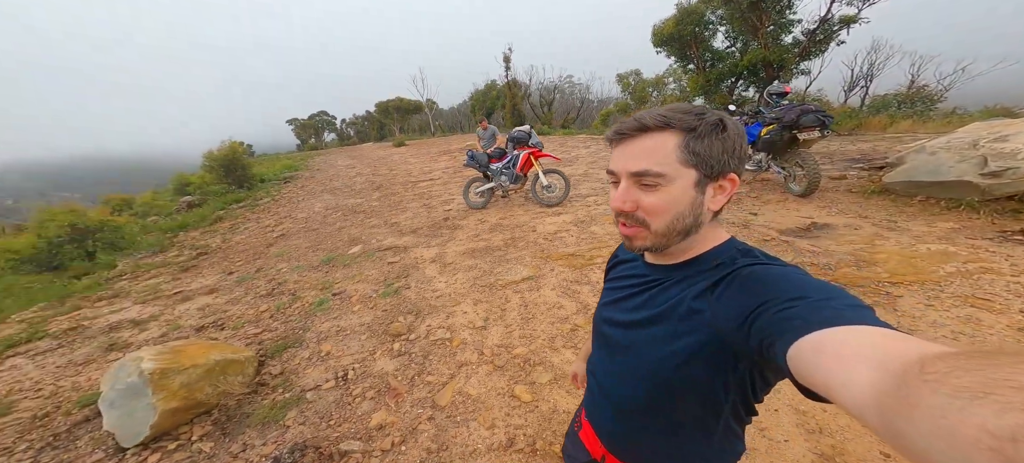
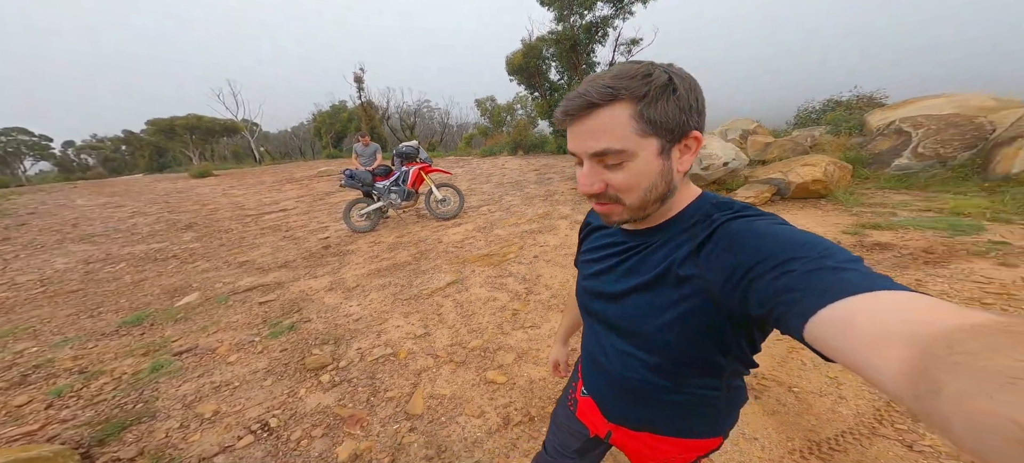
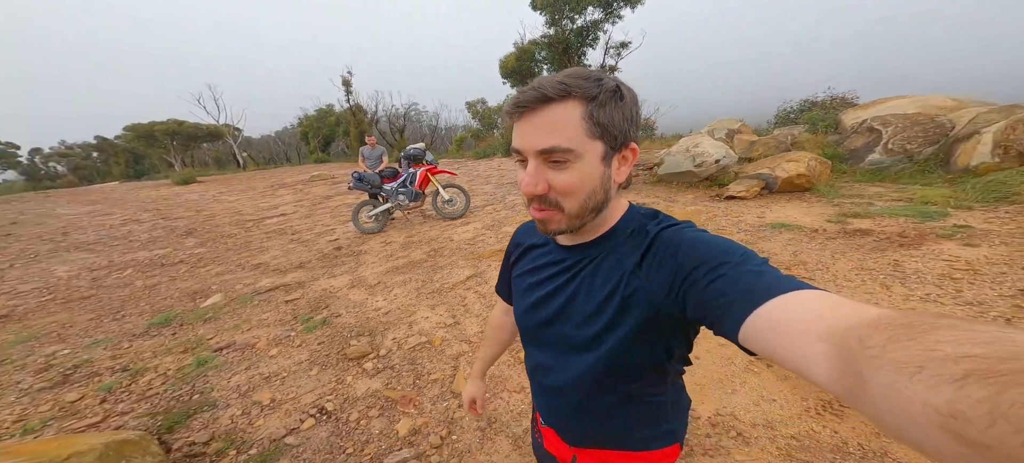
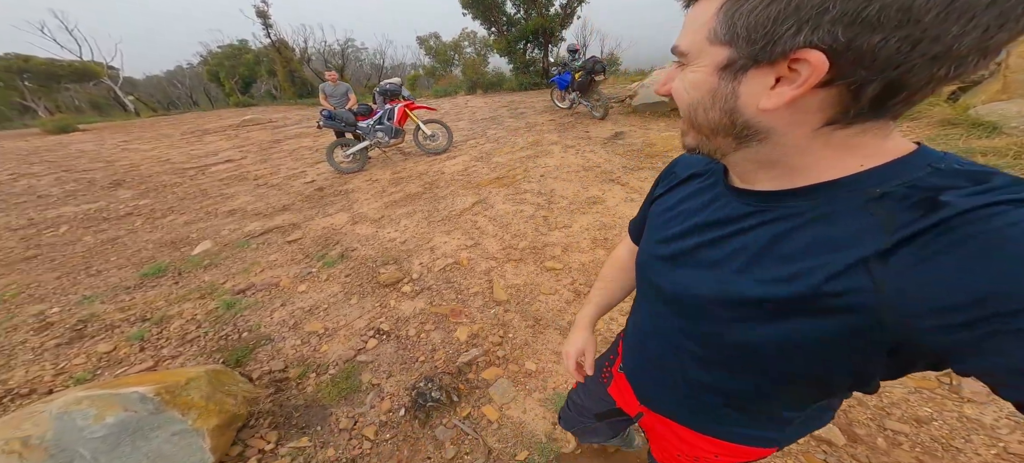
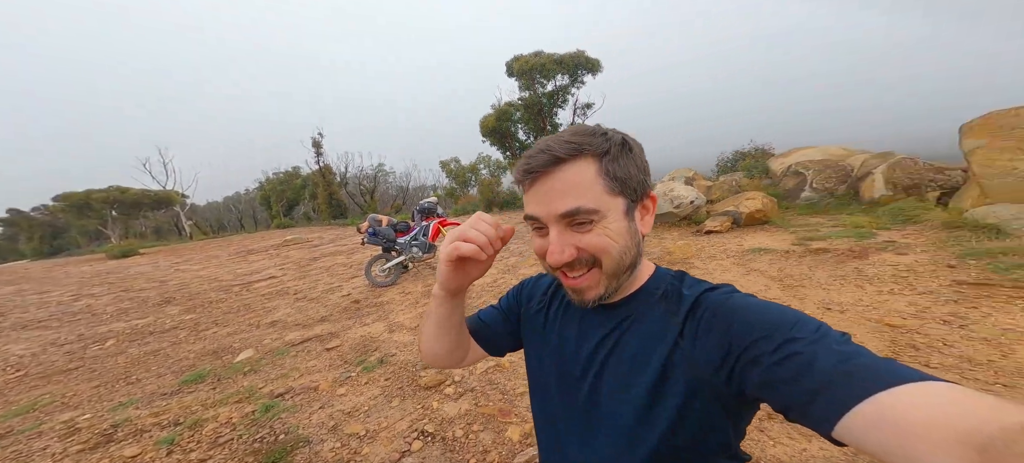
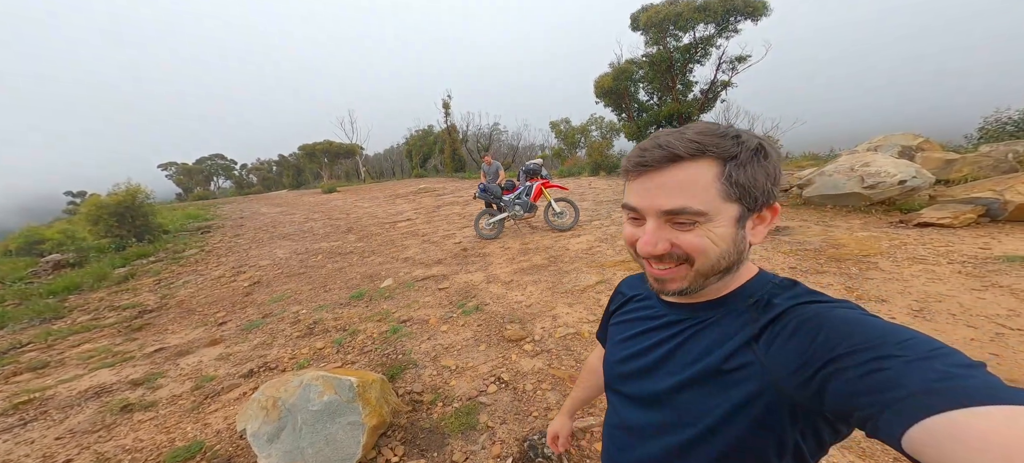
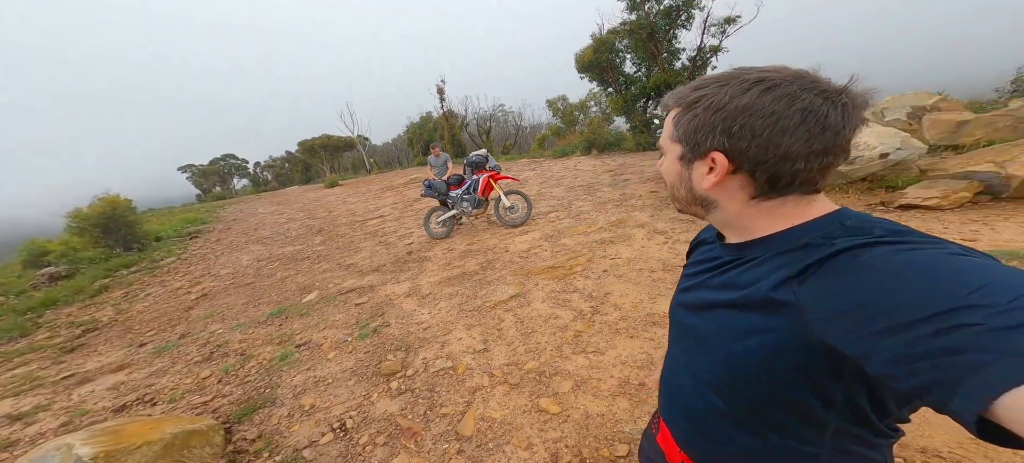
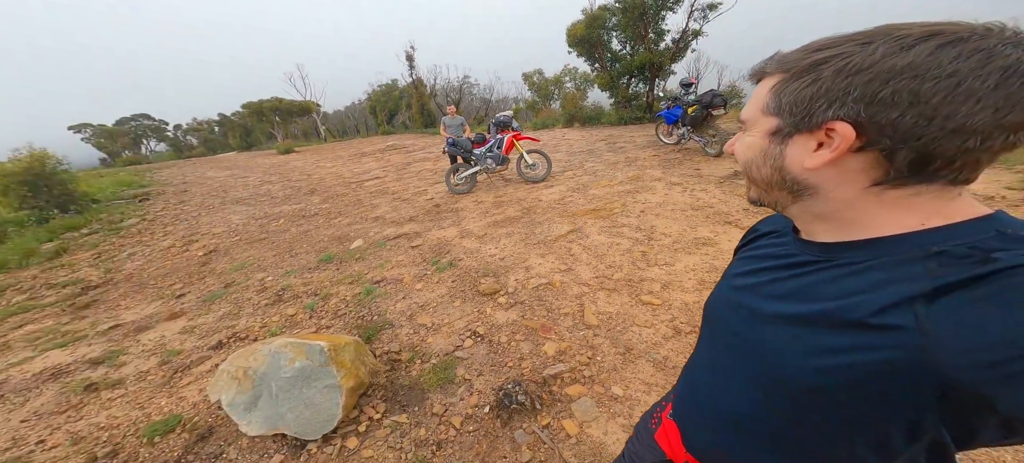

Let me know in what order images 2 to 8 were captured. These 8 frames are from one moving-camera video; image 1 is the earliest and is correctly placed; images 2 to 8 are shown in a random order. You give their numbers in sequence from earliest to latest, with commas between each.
7, 2, 3, 4, 8, 6, 5
